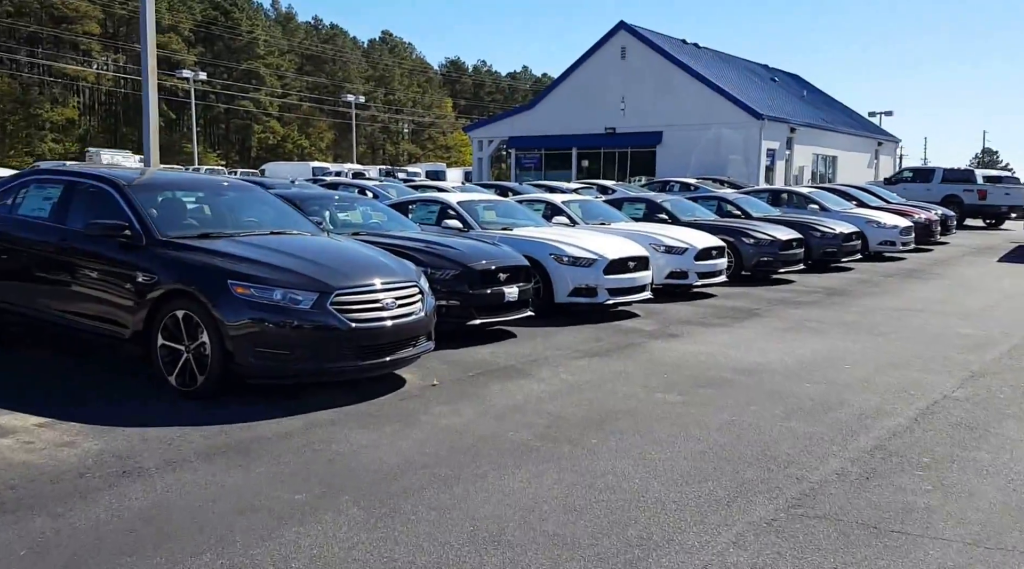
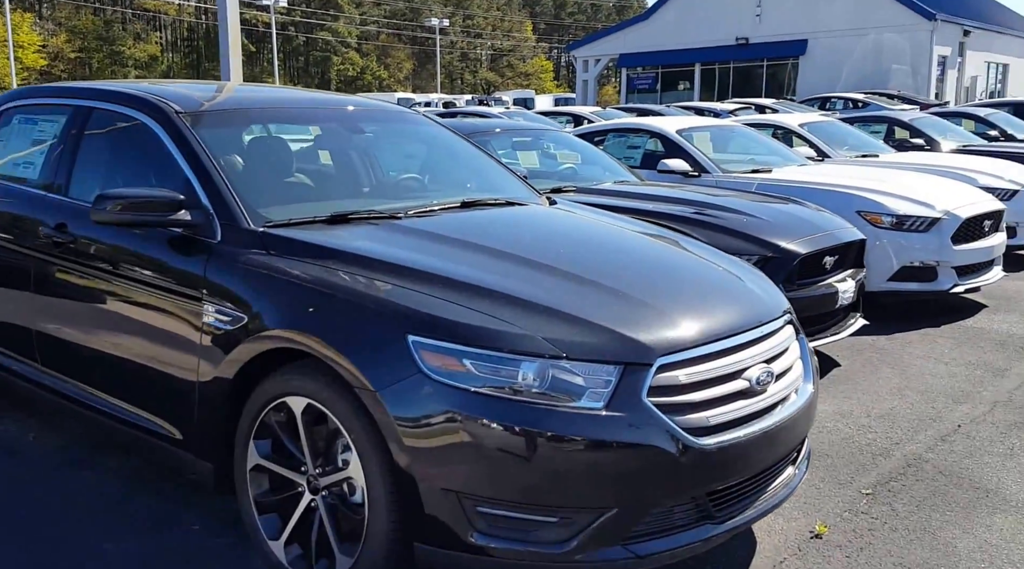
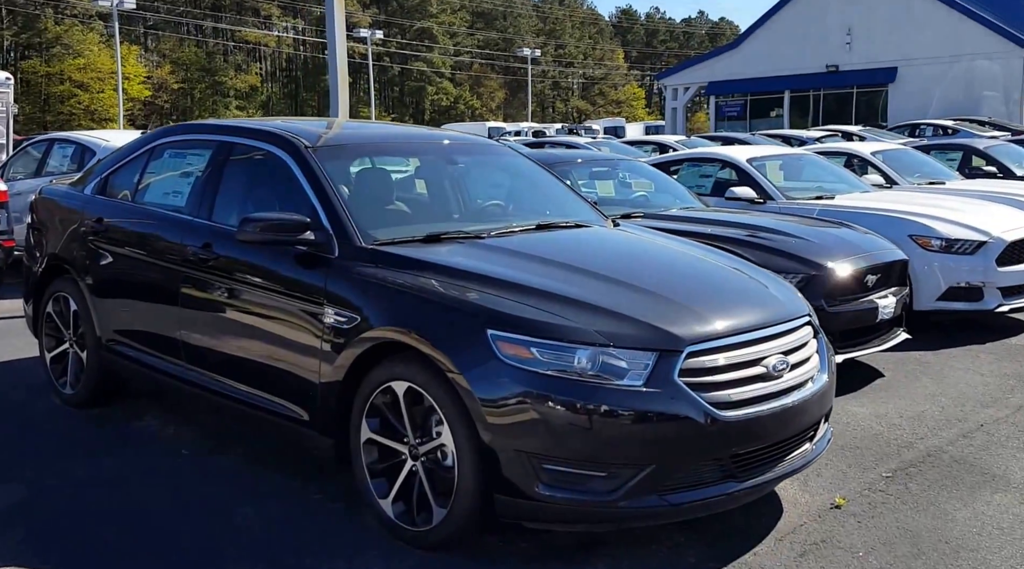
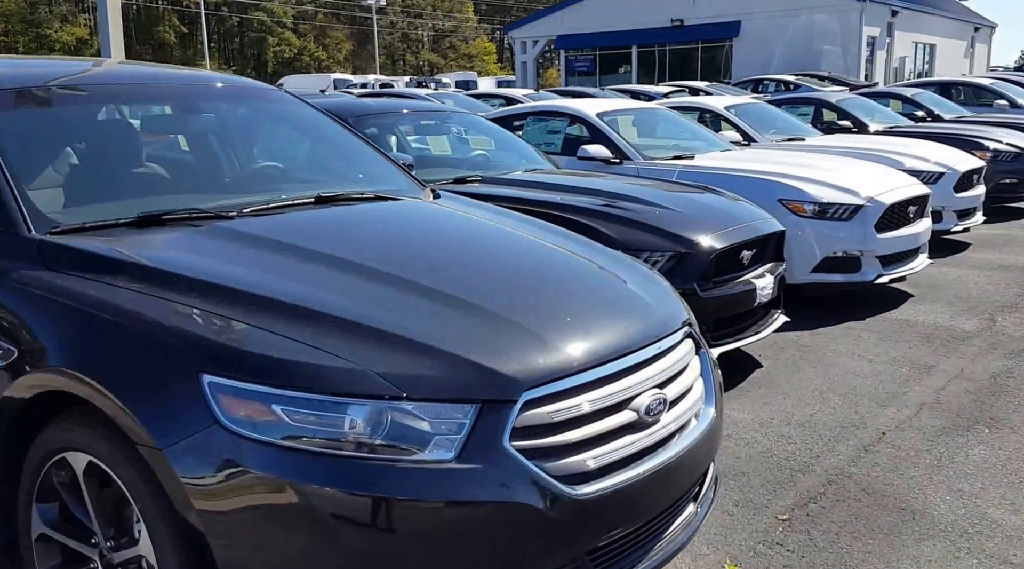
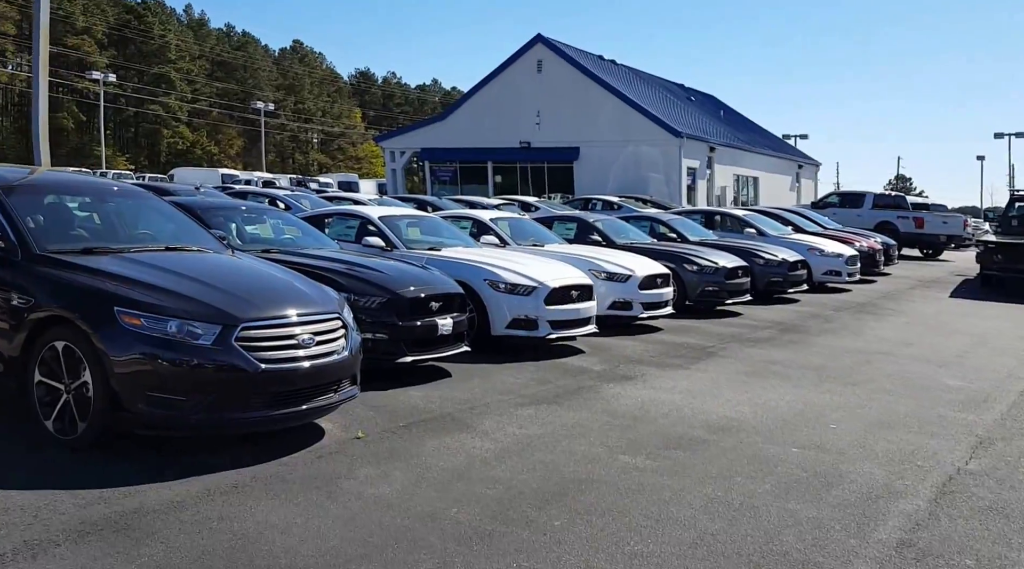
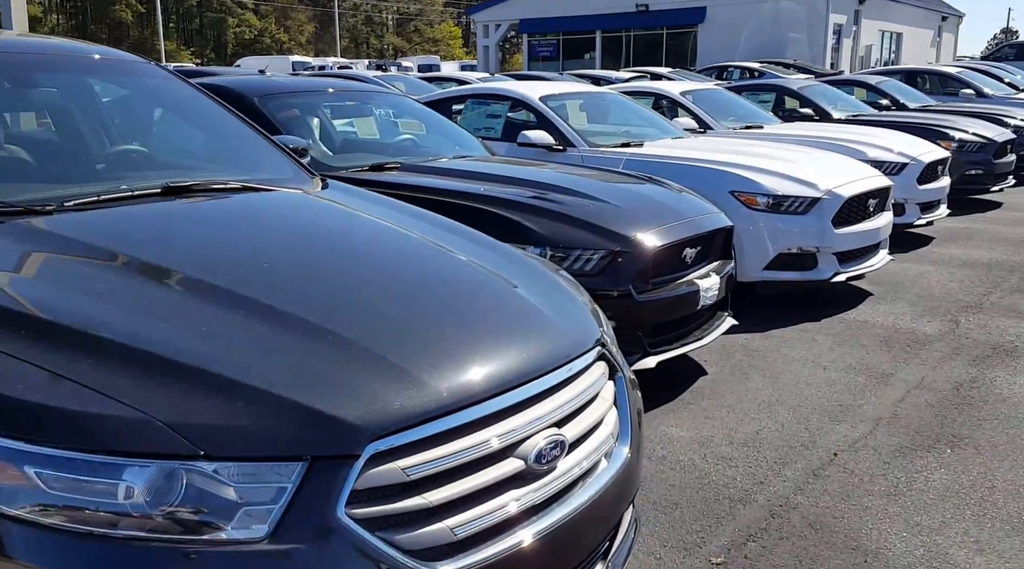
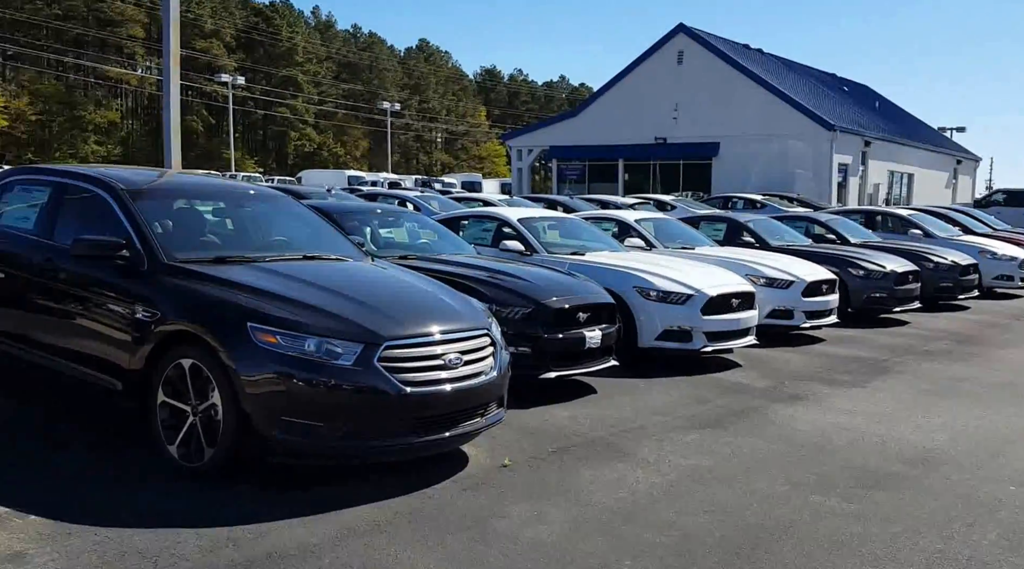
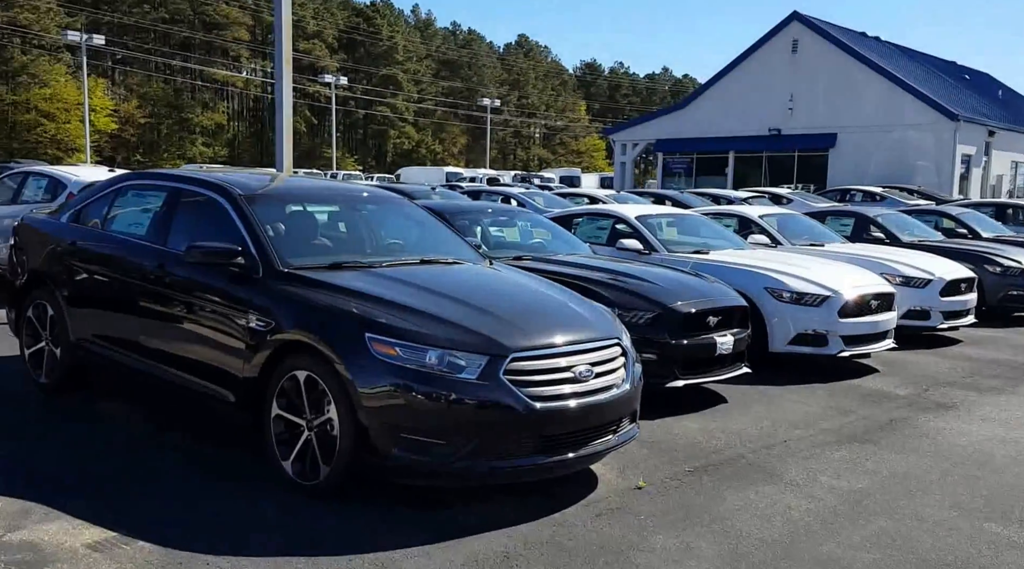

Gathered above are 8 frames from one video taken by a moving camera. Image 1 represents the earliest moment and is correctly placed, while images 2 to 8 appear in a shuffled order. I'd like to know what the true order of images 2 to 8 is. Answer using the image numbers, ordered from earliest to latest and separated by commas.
5, 7, 8, 3, 2, 4, 6
